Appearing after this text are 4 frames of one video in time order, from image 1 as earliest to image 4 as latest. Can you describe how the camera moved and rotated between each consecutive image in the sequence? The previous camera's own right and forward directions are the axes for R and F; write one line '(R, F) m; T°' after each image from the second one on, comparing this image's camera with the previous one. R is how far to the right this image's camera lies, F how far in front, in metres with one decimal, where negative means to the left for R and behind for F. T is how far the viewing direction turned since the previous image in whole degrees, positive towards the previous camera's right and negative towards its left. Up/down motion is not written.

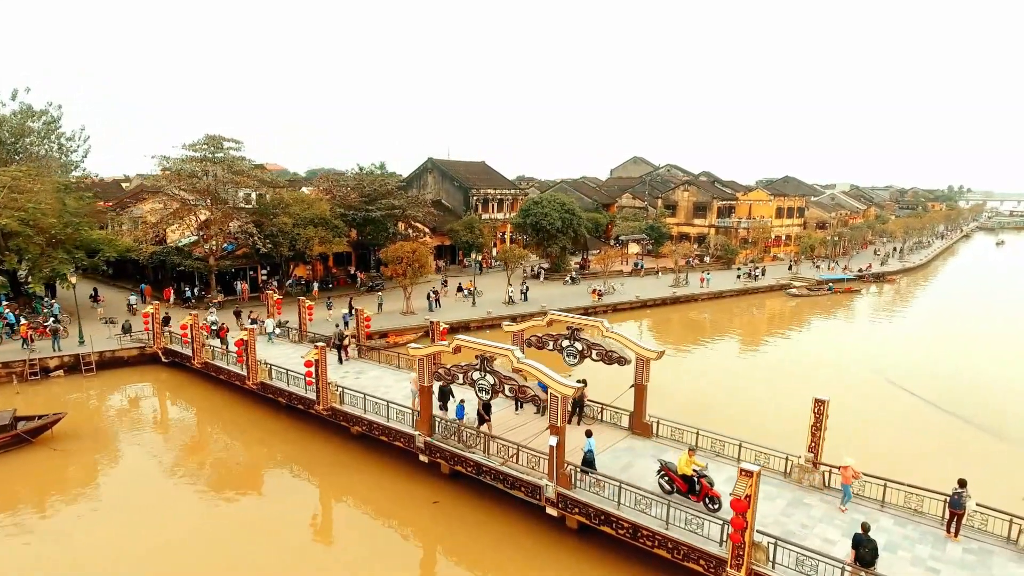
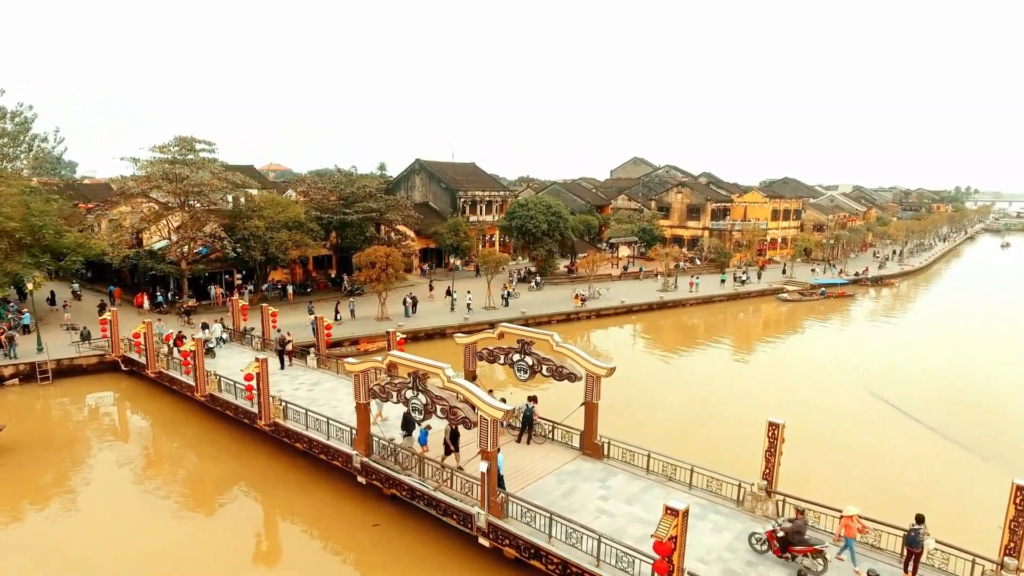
(+1.2, +0.7) m; -1°
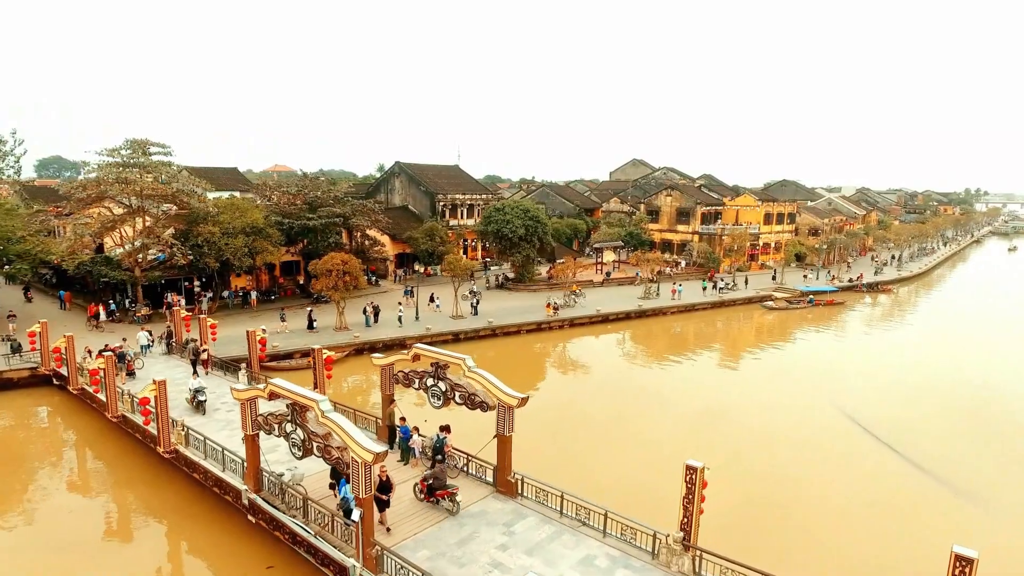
(+1.9, +1.2) m; -1°
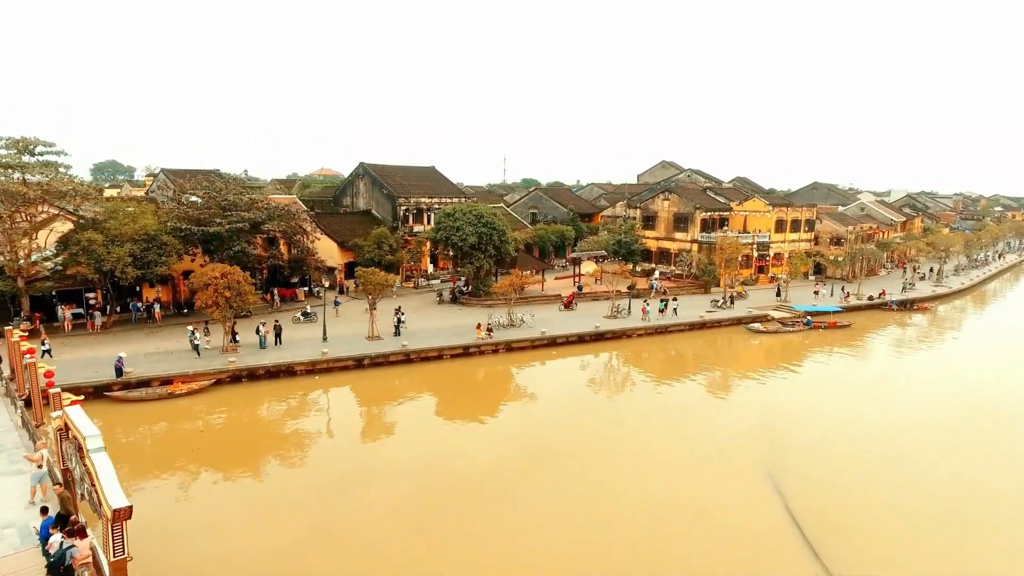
(+5.2, +4.0) m; -5°
